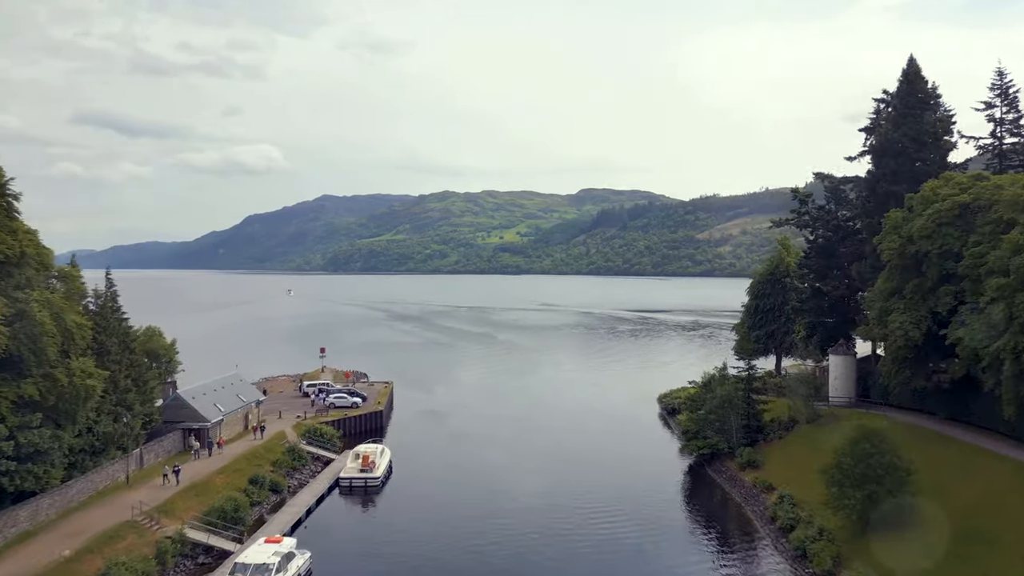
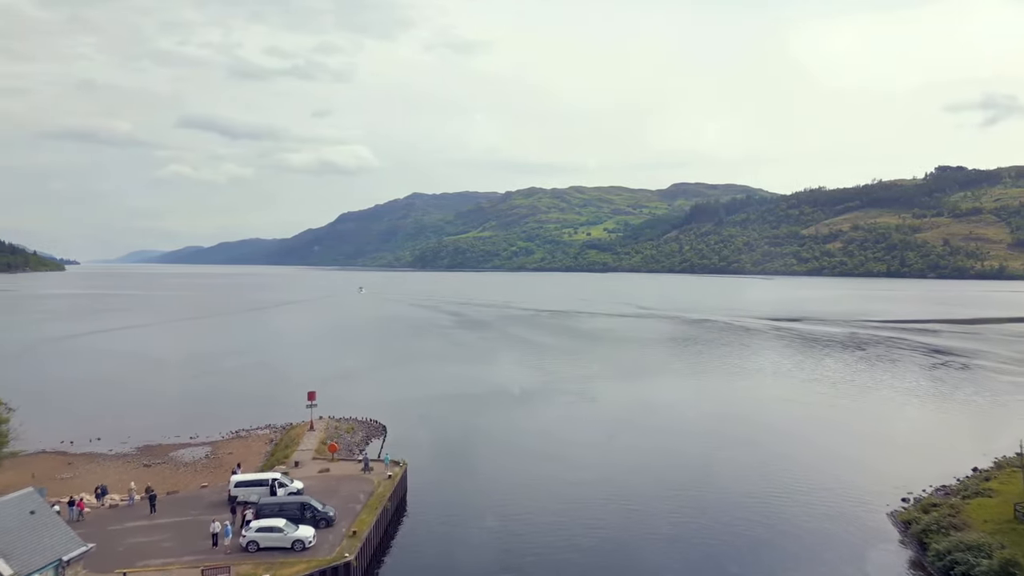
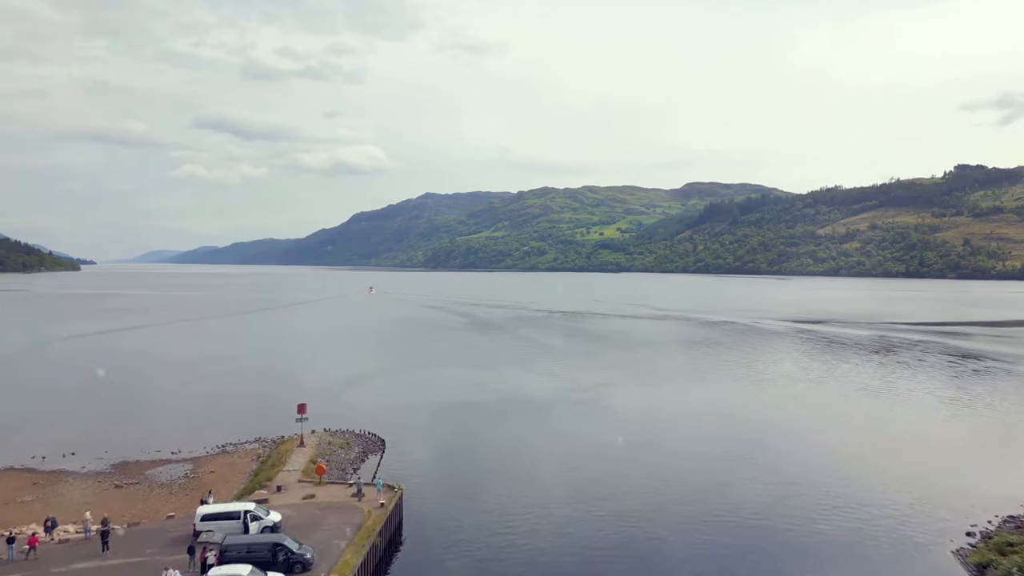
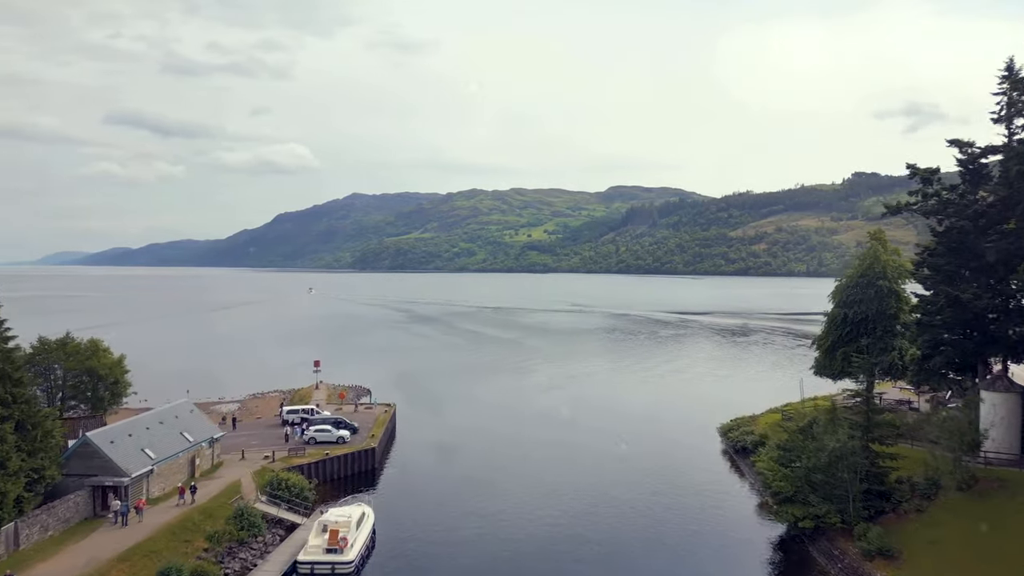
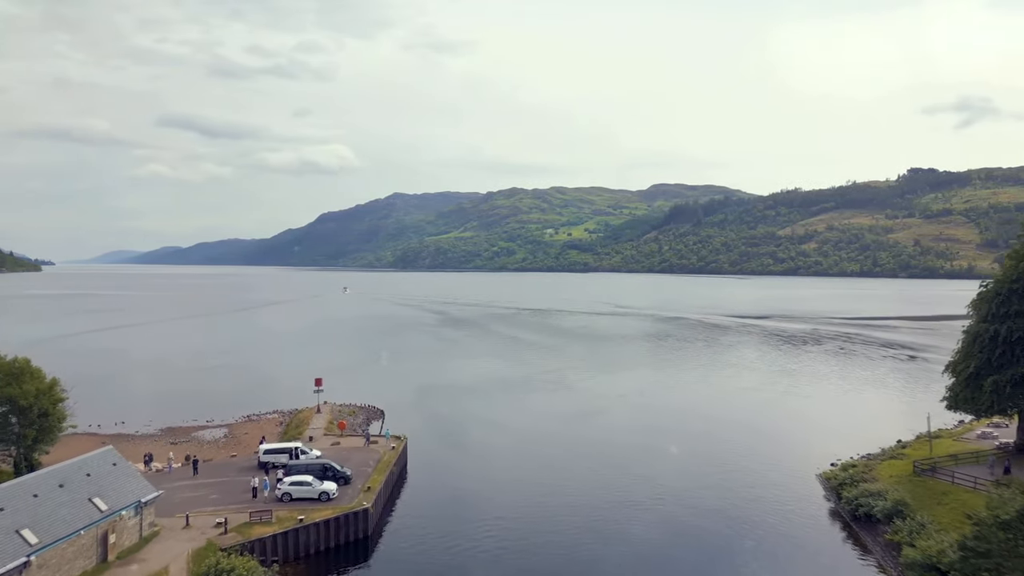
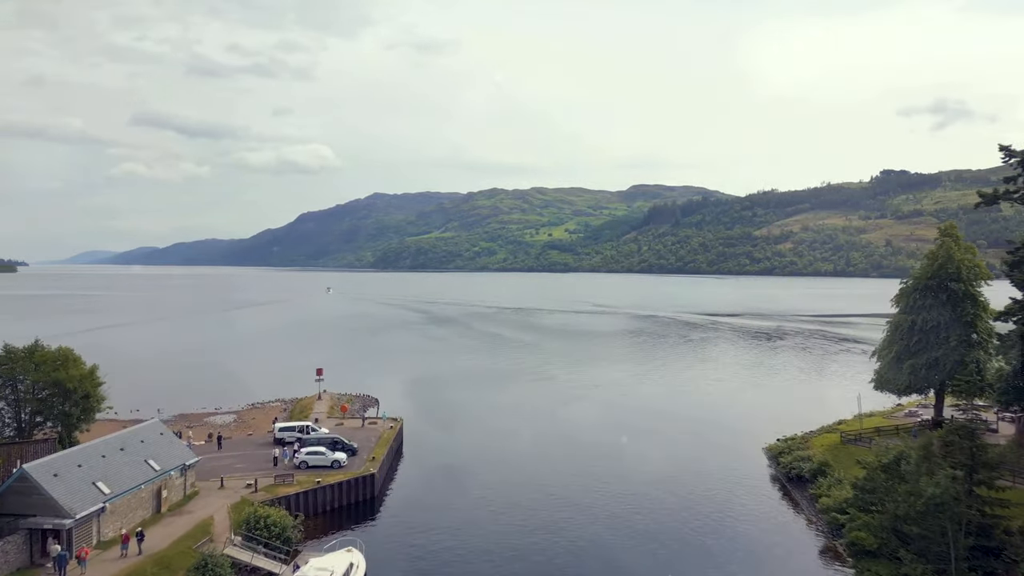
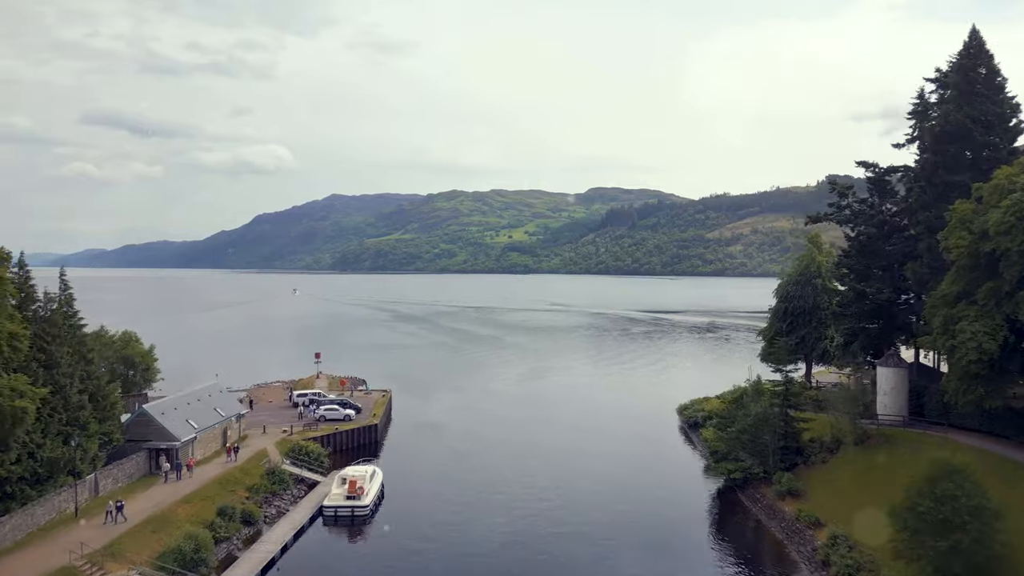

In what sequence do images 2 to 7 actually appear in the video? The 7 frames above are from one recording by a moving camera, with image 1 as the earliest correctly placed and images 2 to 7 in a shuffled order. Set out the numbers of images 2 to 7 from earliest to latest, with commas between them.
7, 4, 6, 5, 2, 3
